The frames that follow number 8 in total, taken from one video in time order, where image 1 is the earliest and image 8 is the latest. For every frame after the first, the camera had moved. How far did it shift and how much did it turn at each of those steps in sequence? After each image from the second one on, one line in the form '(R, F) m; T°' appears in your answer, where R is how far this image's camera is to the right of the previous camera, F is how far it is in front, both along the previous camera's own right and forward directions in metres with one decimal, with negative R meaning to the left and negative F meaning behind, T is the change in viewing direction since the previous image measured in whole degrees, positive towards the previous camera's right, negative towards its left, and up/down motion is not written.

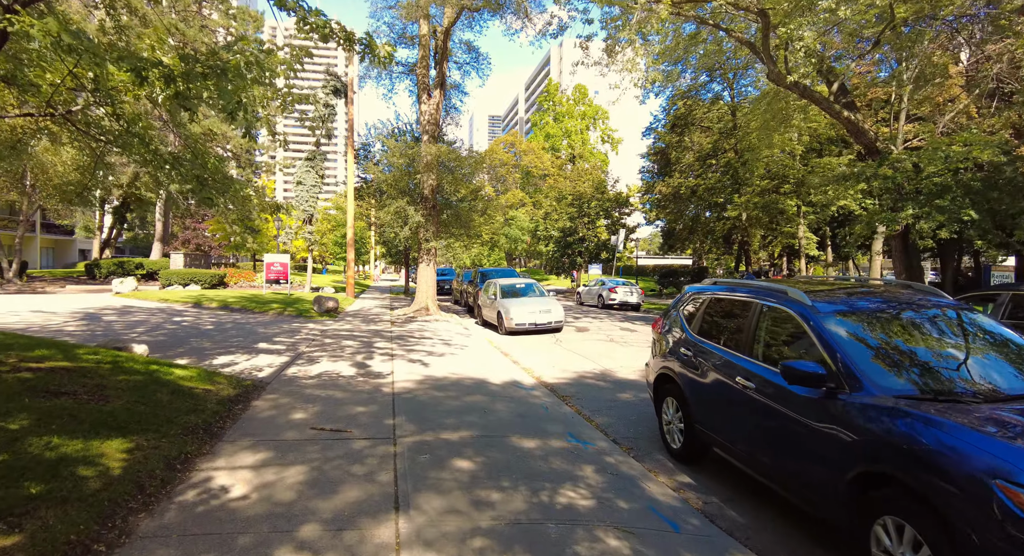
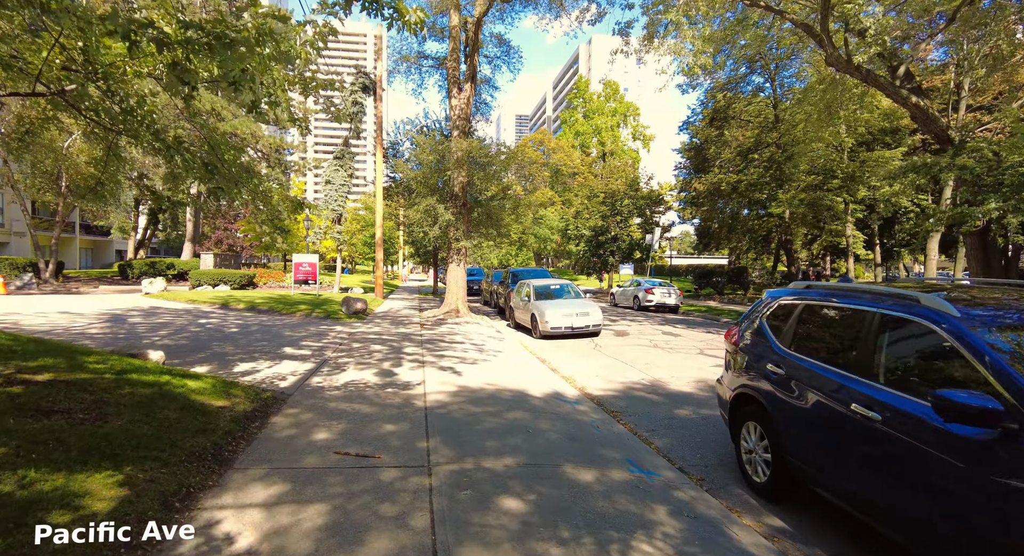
(-0.2, +0.7) m; -3°
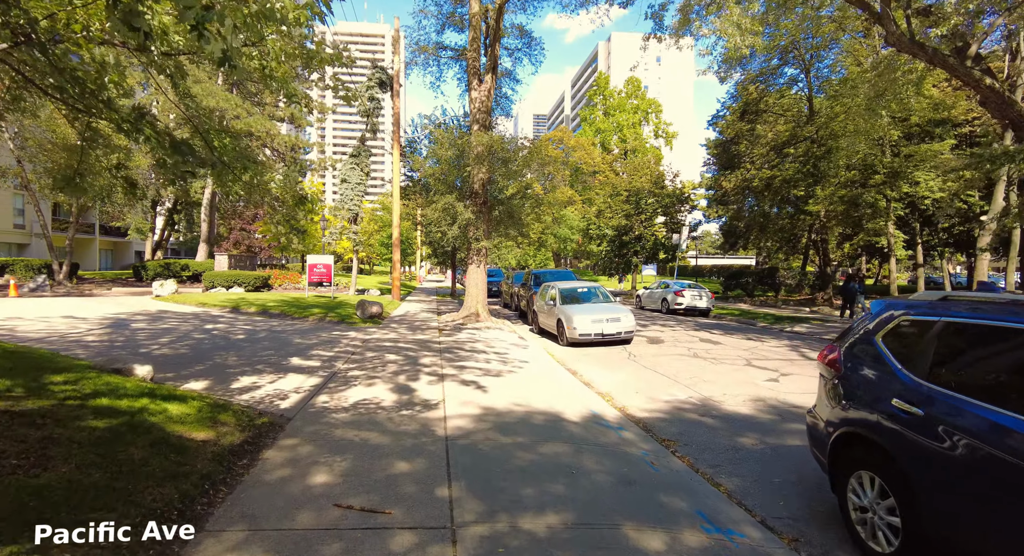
(-0.2, +0.9) m; -2°
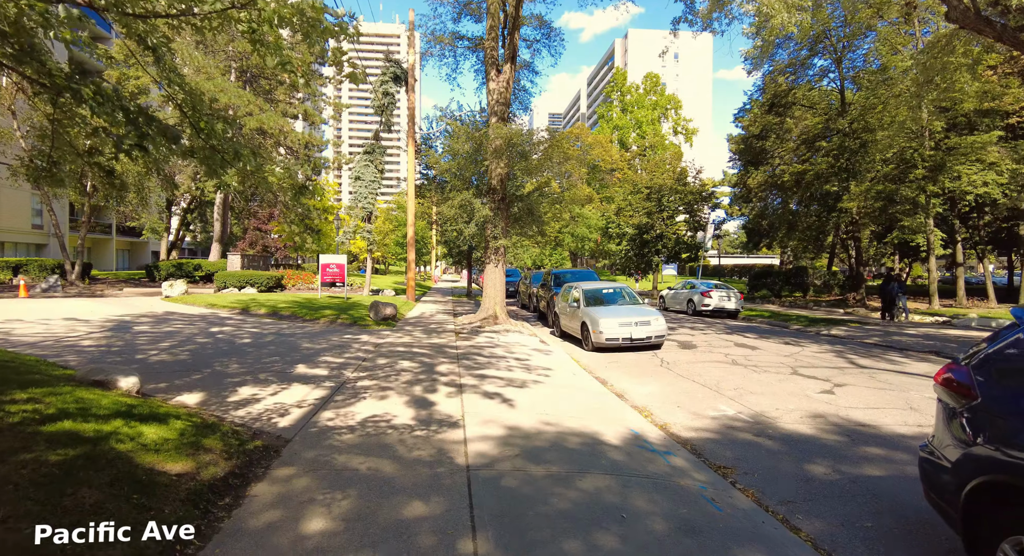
(-0.2, +0.7) m; -2°
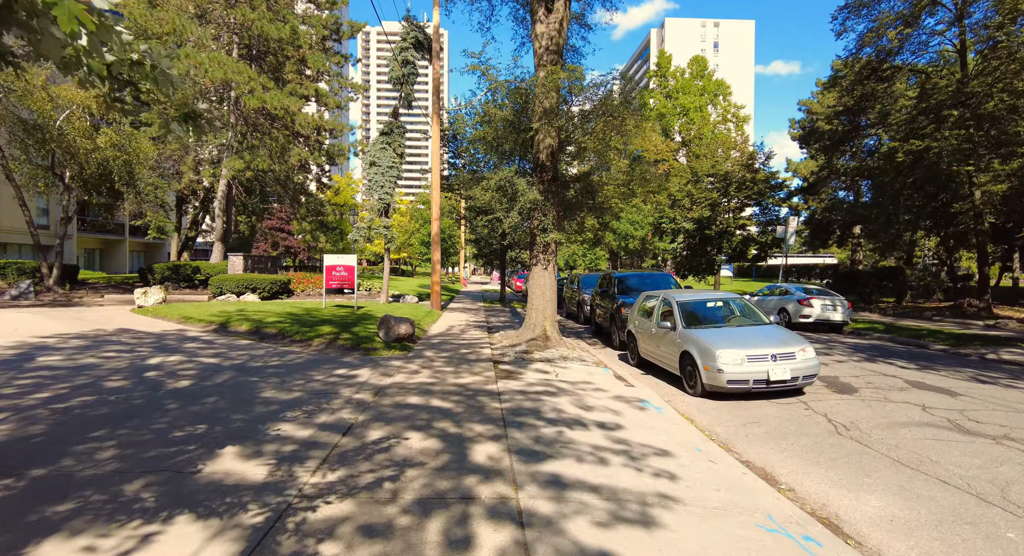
(-0.6, +3.6) m; -3°
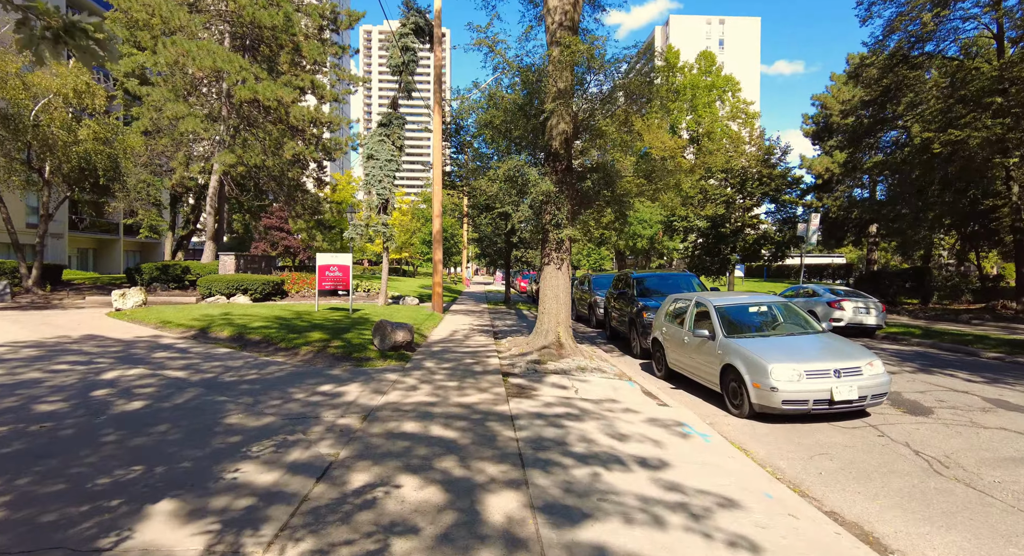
(-0.2, +1.1) m; 0°
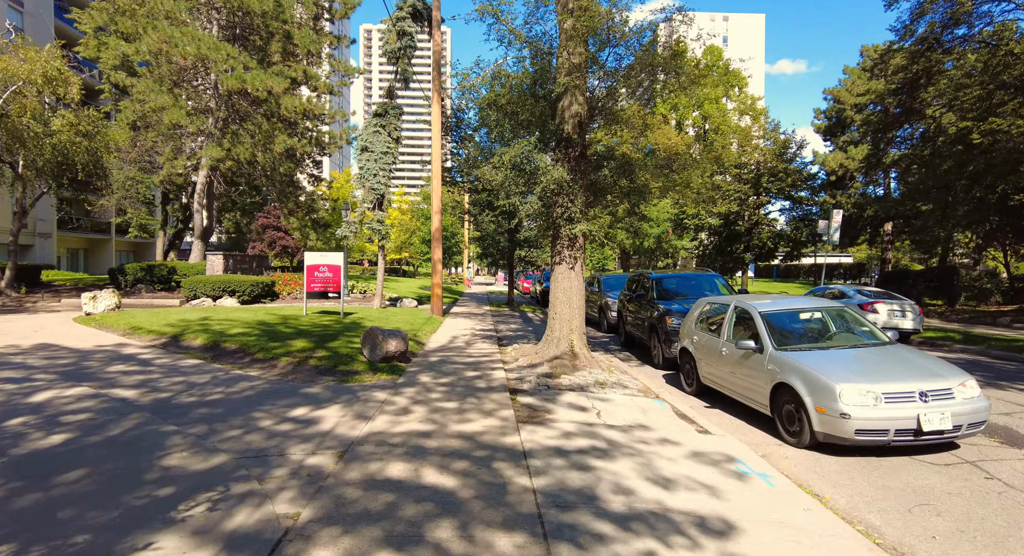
(-0.1, +1.1) m; 0°
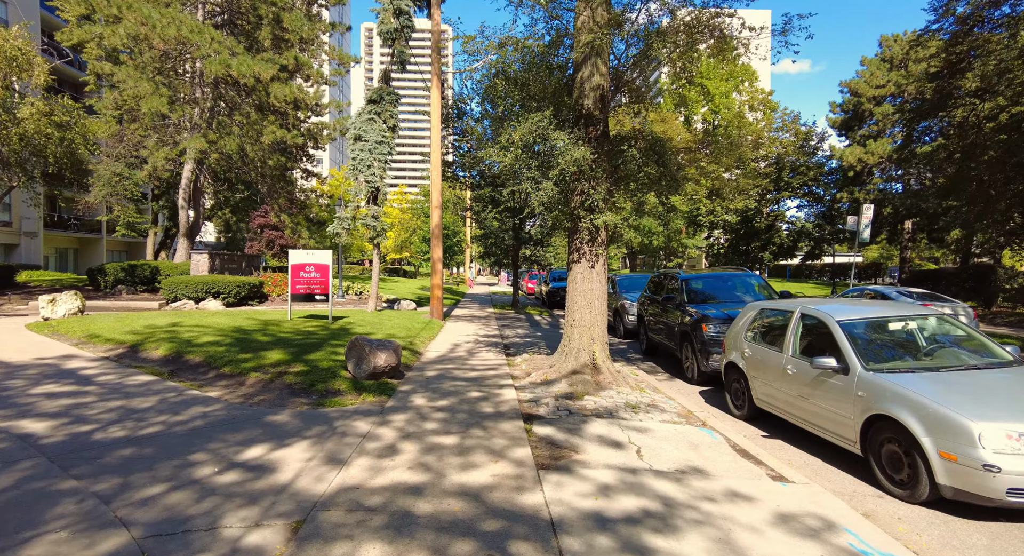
(-0.1, +1.3) m; 0°
